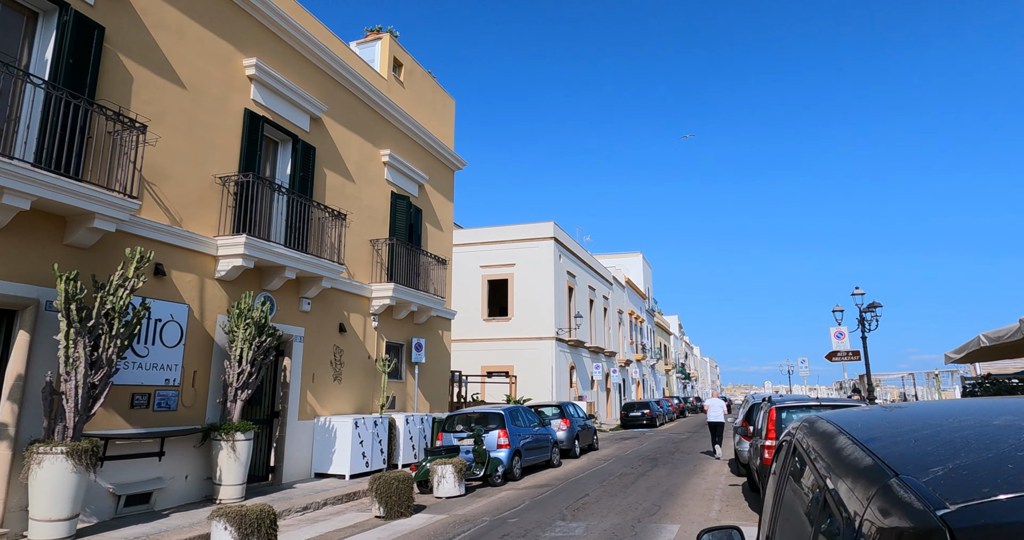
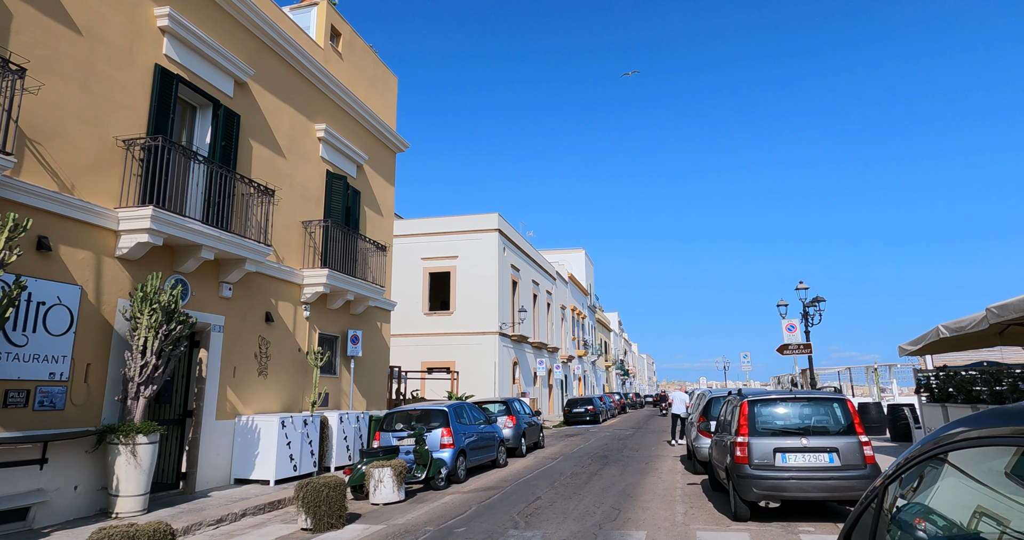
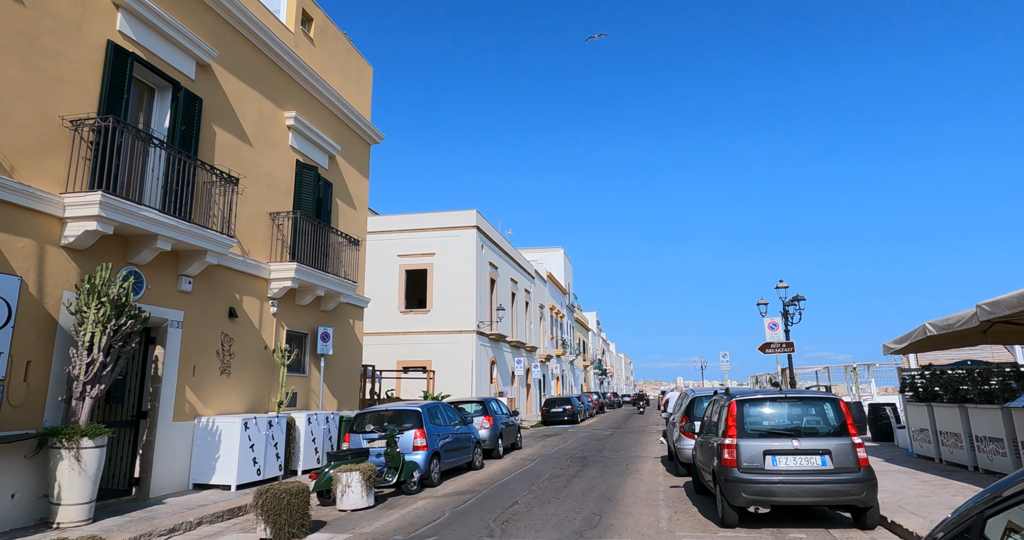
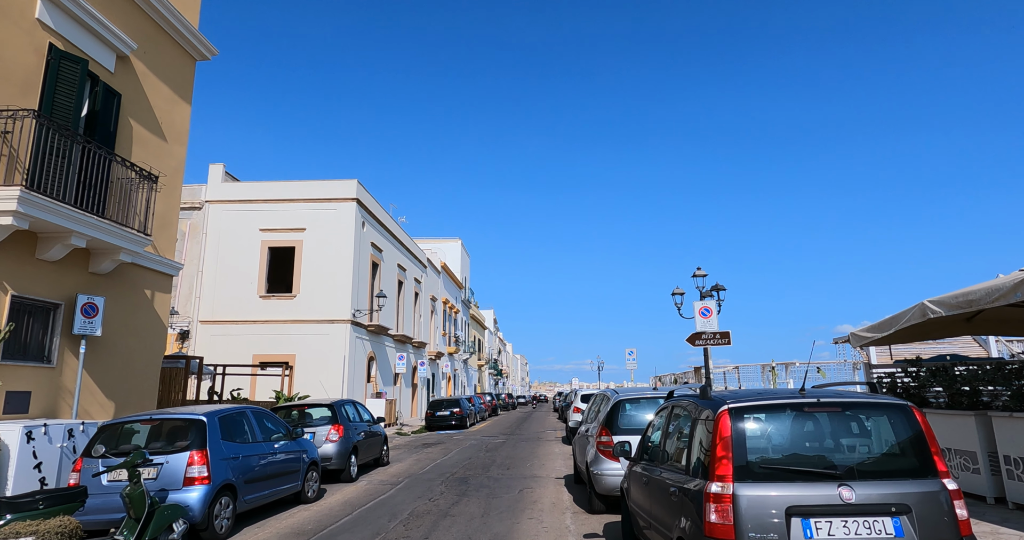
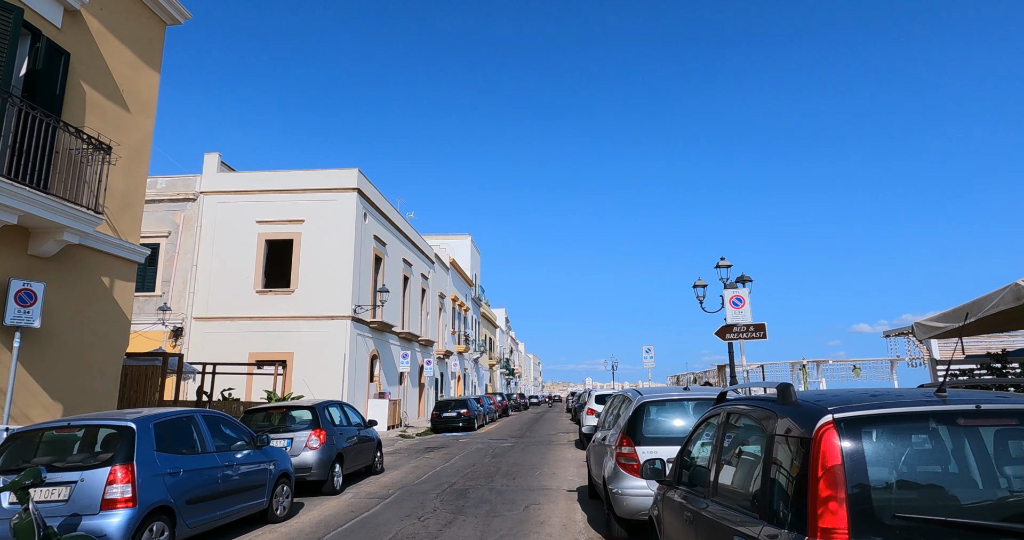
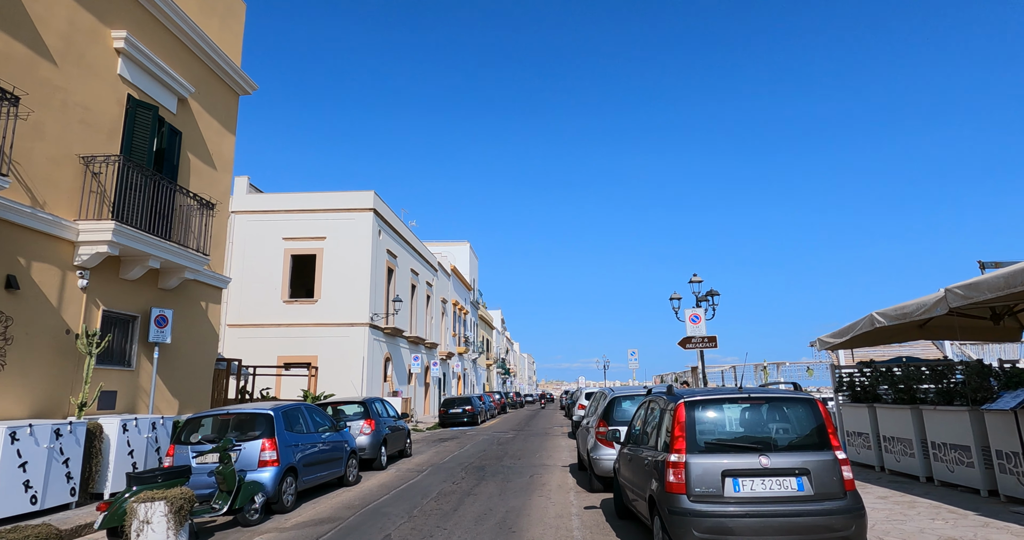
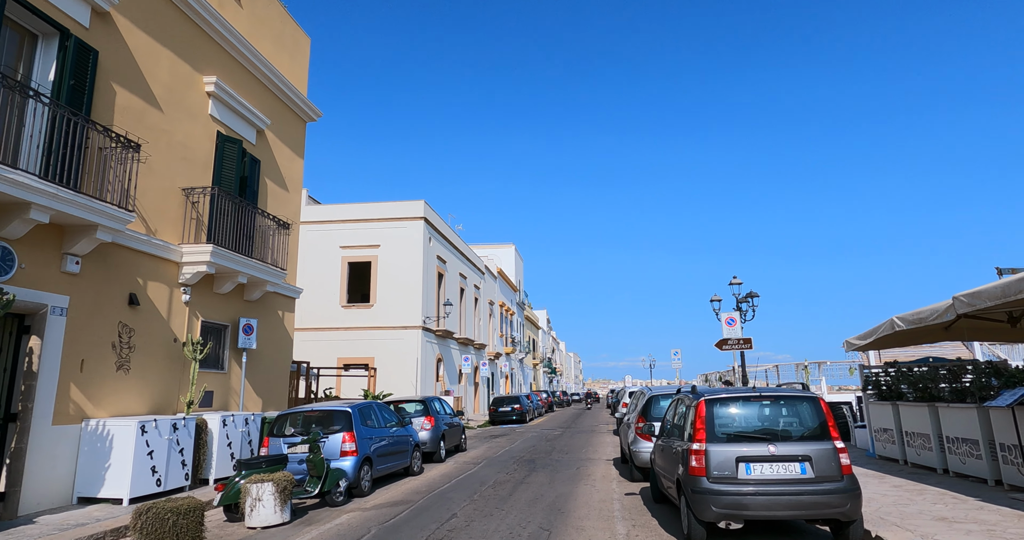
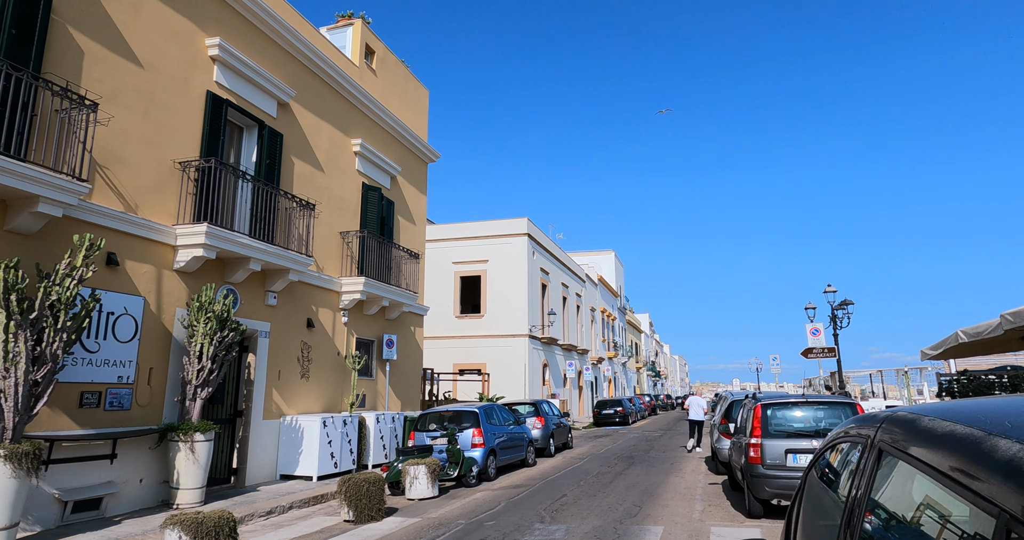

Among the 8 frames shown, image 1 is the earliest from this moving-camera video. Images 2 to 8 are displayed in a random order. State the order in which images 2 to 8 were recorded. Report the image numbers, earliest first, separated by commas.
8, 2, 3, 7, 6, 4, 5
